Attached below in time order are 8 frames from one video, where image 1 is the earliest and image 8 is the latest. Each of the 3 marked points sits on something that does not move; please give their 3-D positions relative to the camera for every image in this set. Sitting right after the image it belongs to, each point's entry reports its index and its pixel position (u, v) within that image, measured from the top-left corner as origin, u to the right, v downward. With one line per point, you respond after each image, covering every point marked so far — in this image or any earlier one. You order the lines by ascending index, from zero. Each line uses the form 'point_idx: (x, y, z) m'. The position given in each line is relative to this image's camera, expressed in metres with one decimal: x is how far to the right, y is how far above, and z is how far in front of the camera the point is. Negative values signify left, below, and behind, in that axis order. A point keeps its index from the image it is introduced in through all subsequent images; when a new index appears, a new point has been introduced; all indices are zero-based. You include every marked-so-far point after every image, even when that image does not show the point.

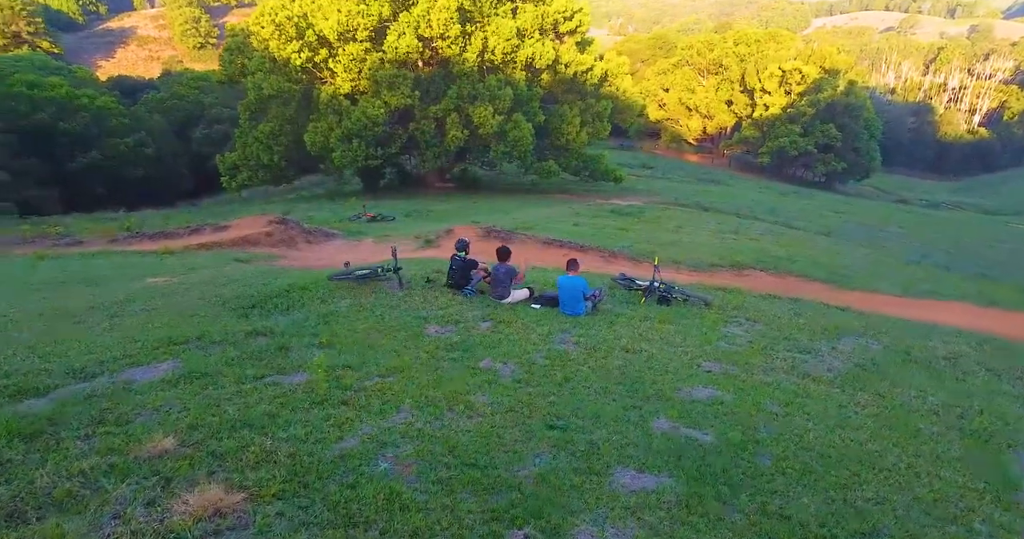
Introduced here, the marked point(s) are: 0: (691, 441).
0: (+1.2, -1.2, +4.4) m
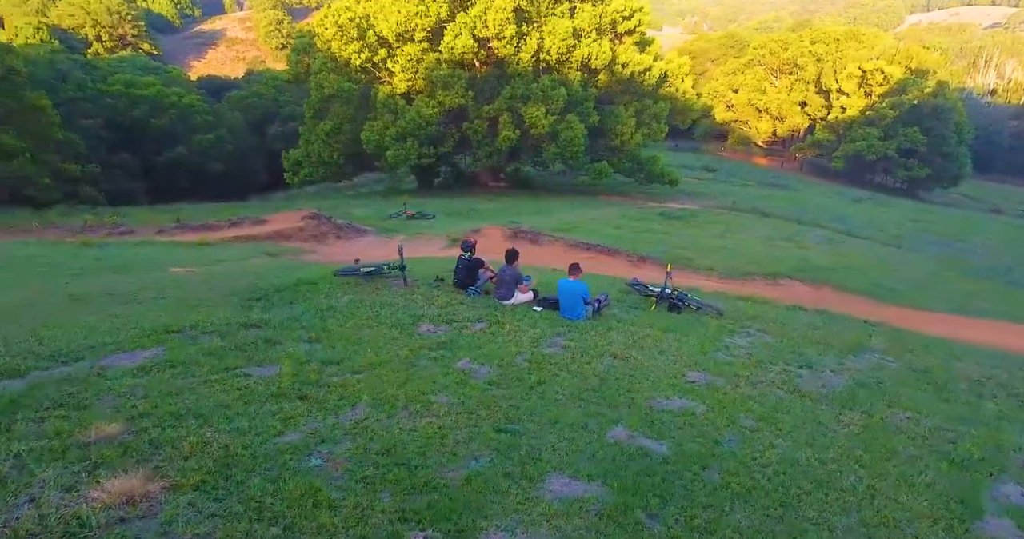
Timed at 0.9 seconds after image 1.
0: (+0.8, -1.2, +4.3) m
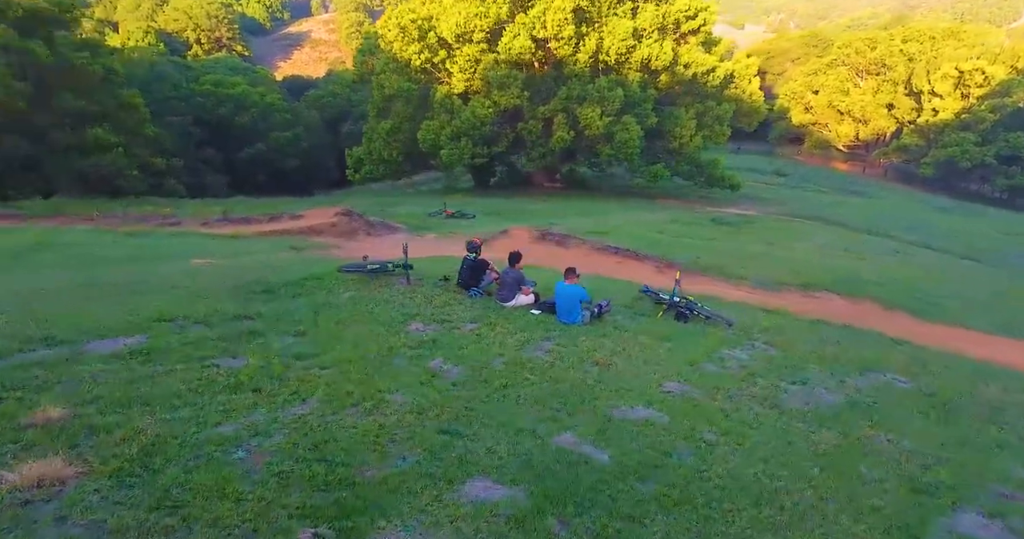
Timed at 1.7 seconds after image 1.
0: (+0.4, -1.2, +4.2) m
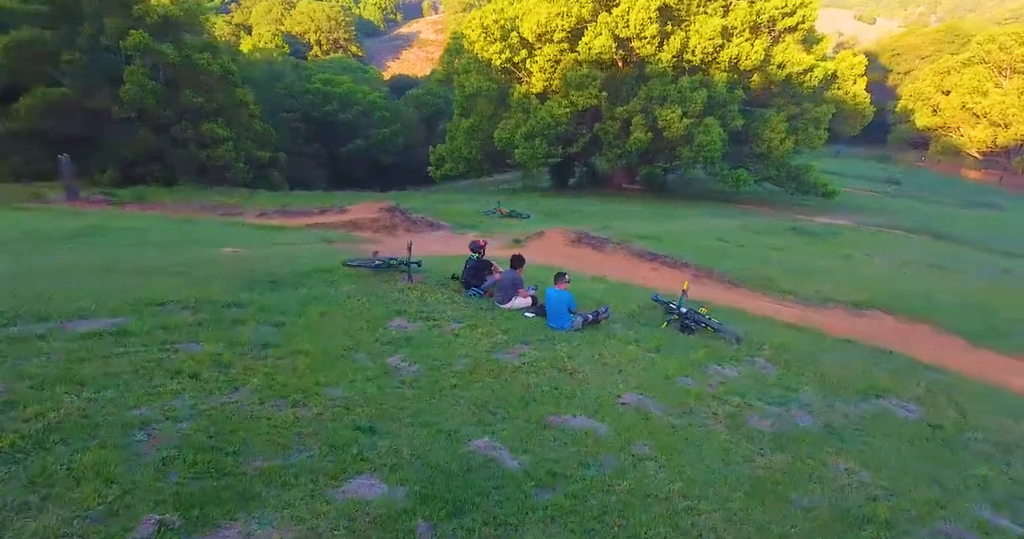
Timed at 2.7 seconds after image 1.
0: (-0.2, -1.3, +4.1) m
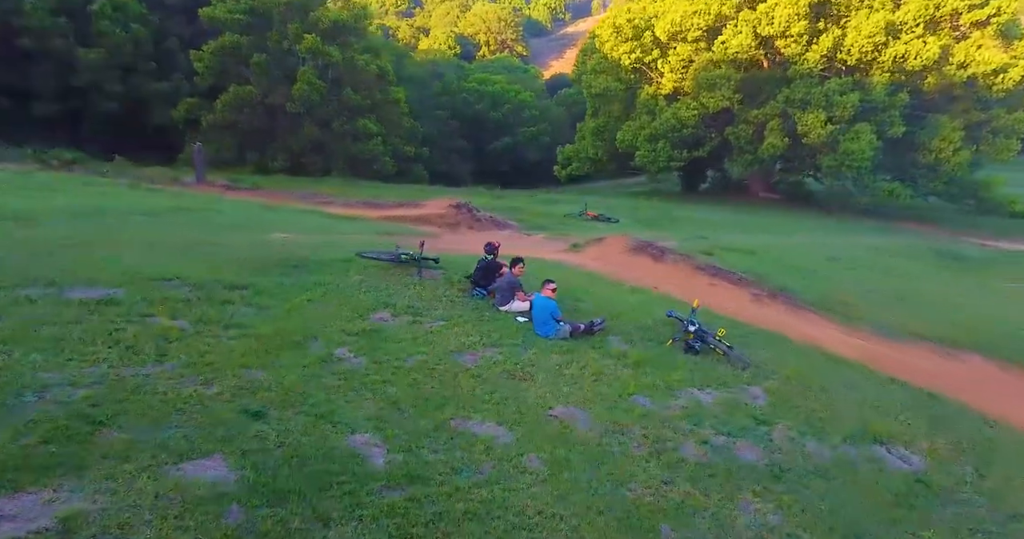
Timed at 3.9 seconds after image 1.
0: (-1.0, -1.3, +4.2) m
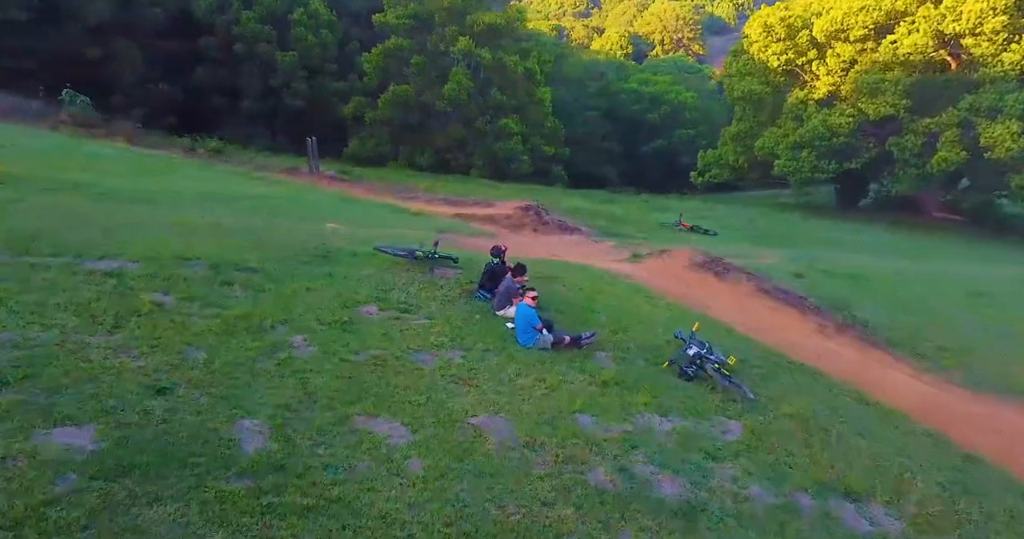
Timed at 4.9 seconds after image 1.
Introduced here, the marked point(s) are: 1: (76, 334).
0: (-2.0, -1.2, +4.4) m
1: (-3.7, -0.6, +5.3) m
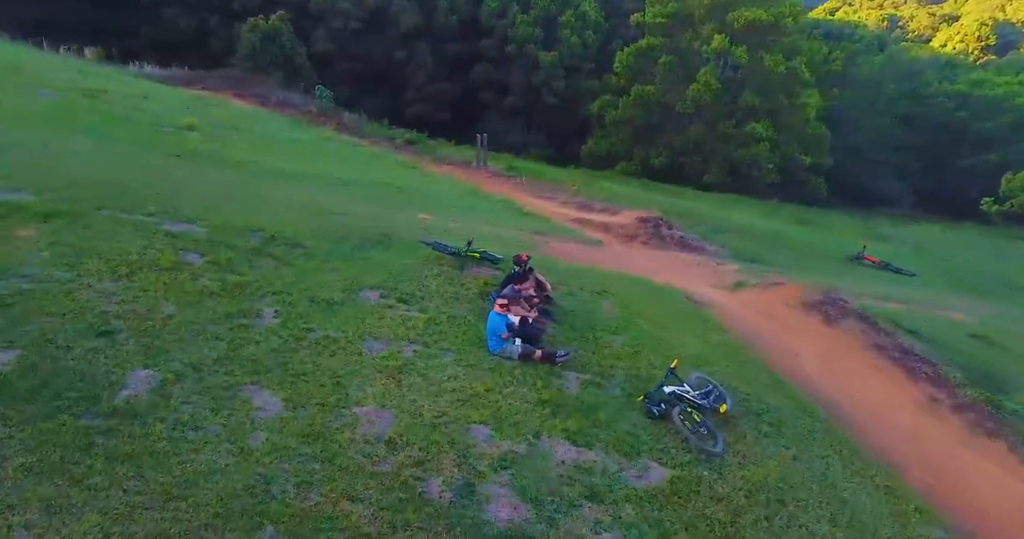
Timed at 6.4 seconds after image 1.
0: (-3.2, -0.9, +5.1) m
1: (-4.5, -0.1, +6.5) m
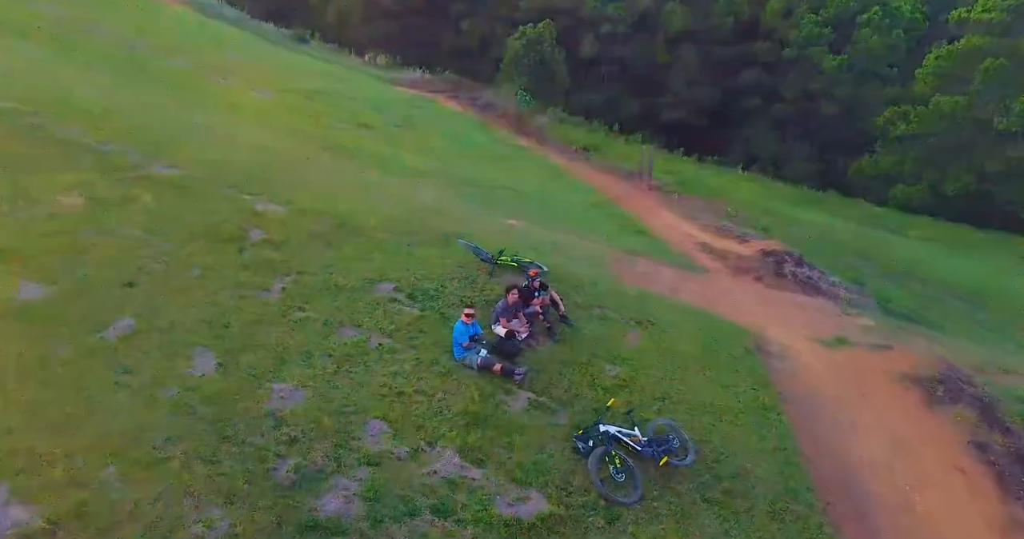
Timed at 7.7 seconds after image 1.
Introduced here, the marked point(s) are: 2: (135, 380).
0: (-4.2, -0.6, +6.4) m
1: (-4.9, +0.4, +8.1) m
2: (-3.5, -1.0, +5.8) m
